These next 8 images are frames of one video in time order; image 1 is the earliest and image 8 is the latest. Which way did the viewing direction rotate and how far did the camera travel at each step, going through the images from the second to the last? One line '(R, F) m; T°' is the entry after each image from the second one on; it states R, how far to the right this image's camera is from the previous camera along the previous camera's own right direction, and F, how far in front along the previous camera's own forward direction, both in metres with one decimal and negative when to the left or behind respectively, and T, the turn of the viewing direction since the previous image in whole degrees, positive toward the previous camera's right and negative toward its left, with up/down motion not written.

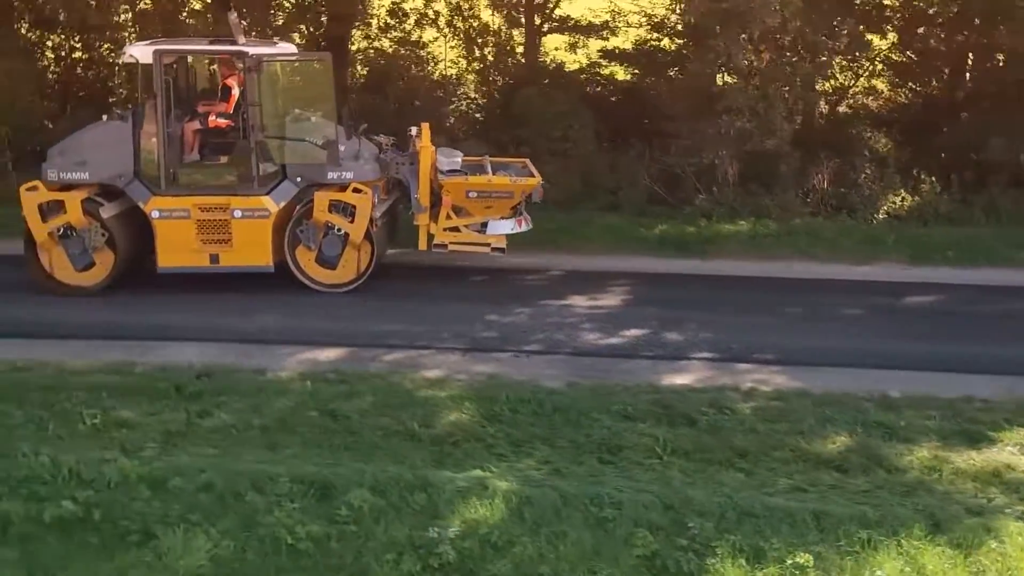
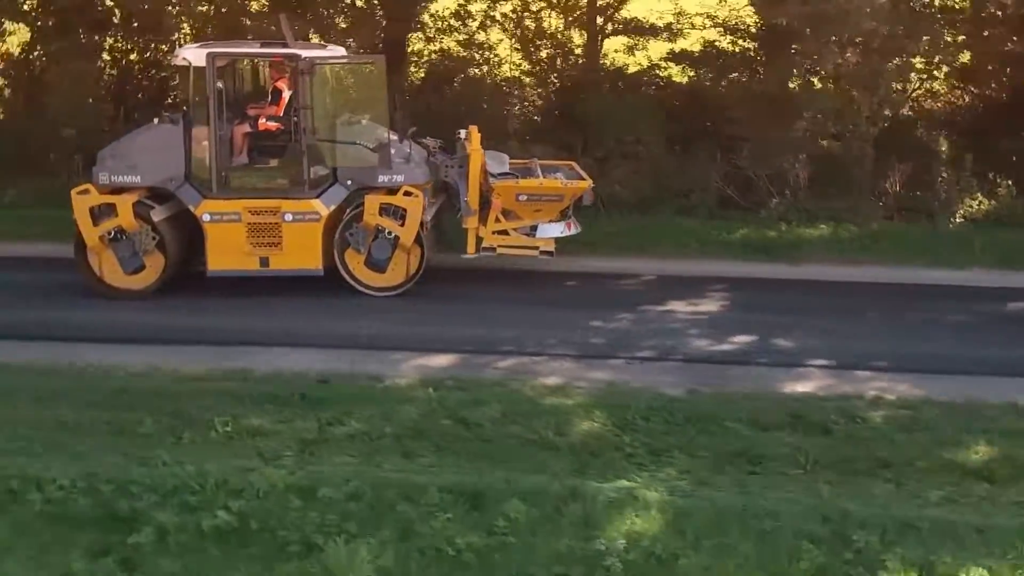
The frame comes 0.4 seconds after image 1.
(-0.7, +0.1) m; -1°
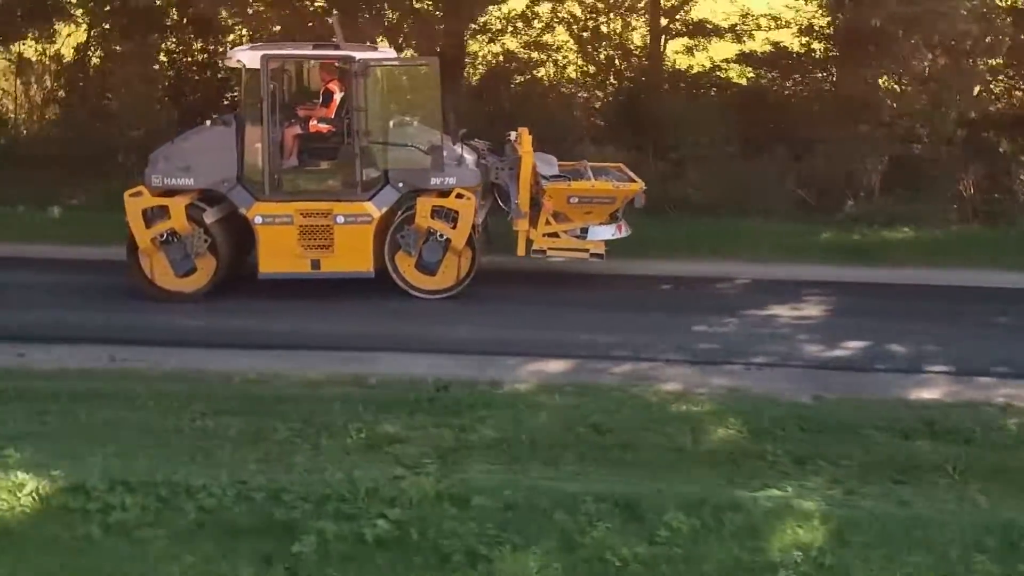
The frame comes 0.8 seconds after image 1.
(-0.7, +0.1) m; -1°
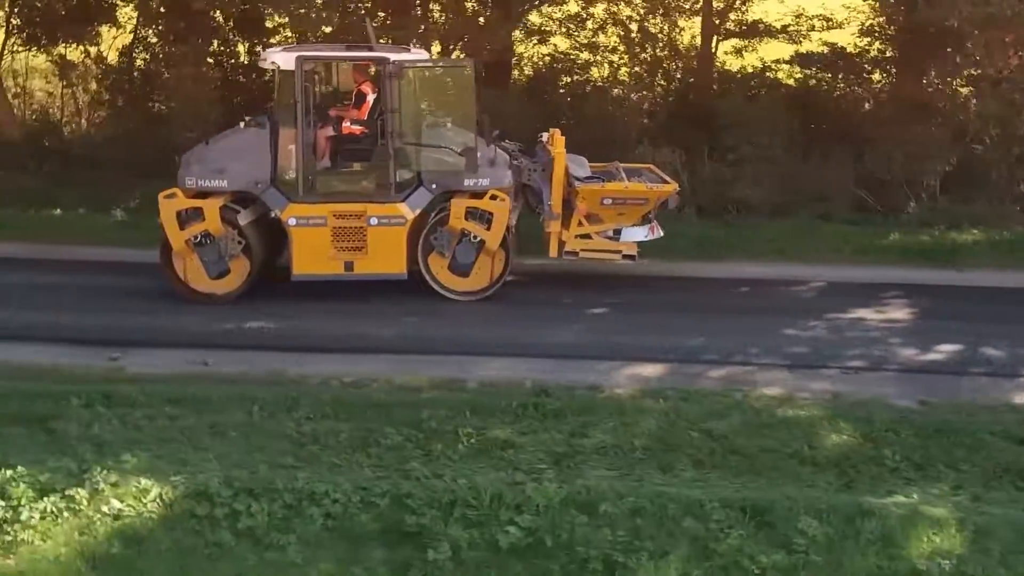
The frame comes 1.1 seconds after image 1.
(-0.5, 0.0) m; -1°
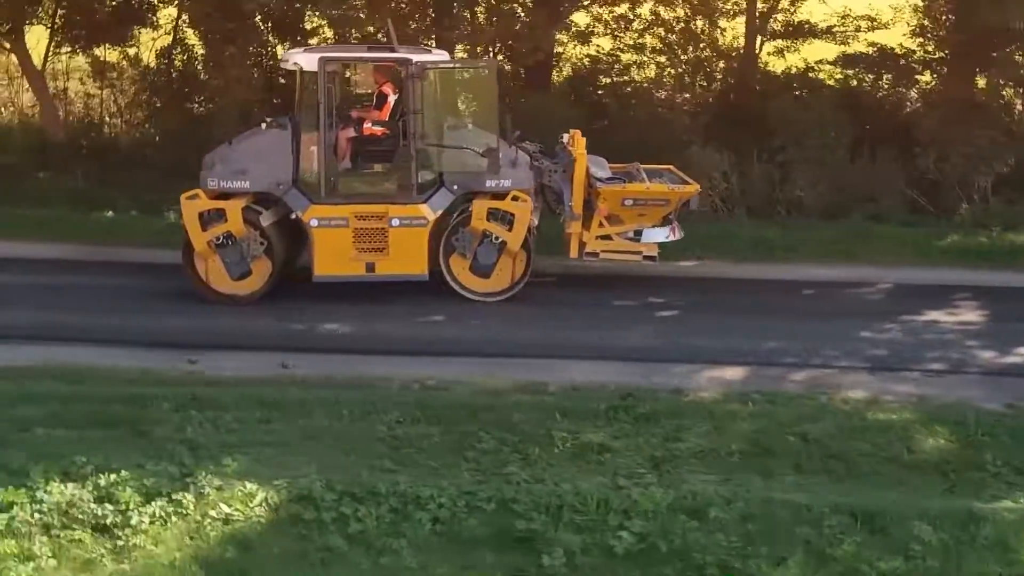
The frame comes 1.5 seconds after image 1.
(-0.5, 0.0) m; -1°
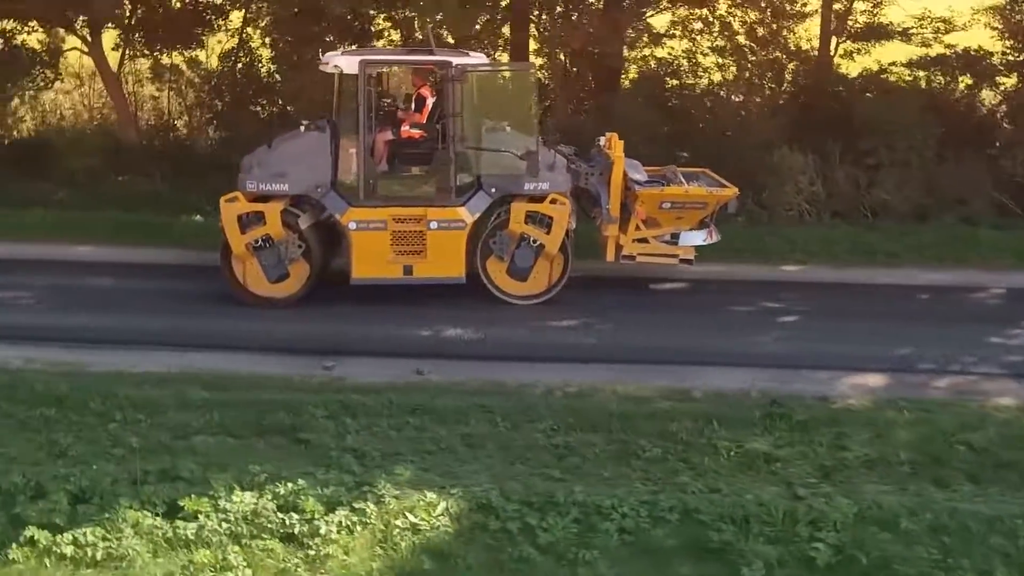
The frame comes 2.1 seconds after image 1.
(-0.8, +0.1) m; -1°
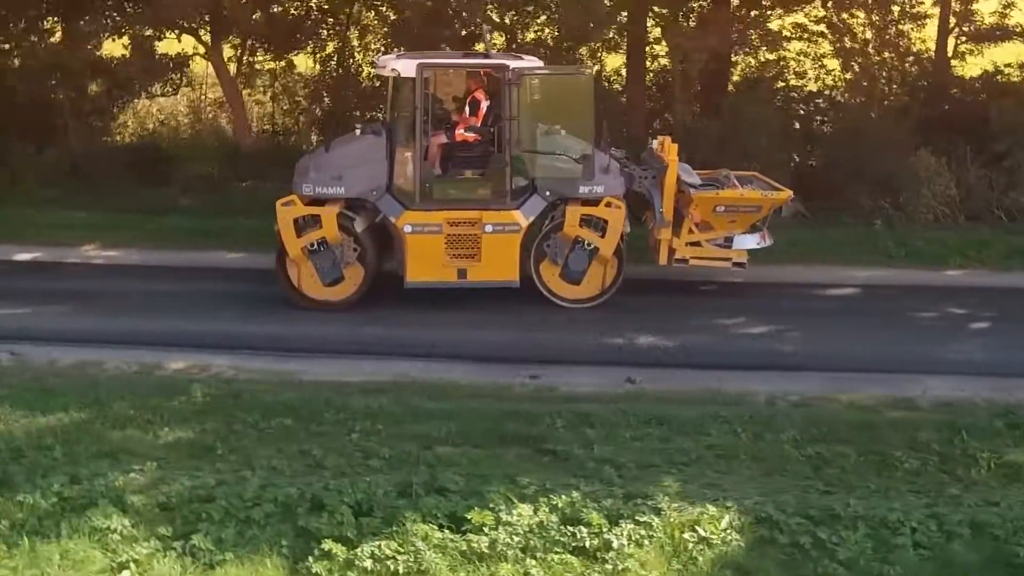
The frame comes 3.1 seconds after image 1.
(-1.2, +0.1) m; -2°
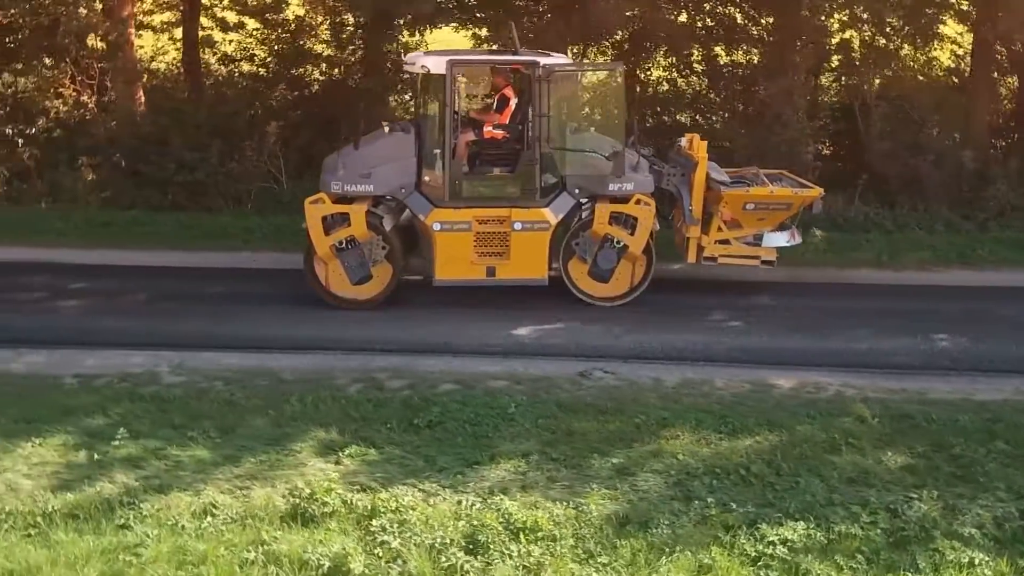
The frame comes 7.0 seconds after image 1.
(-3.5, +0.1) m; -4°
